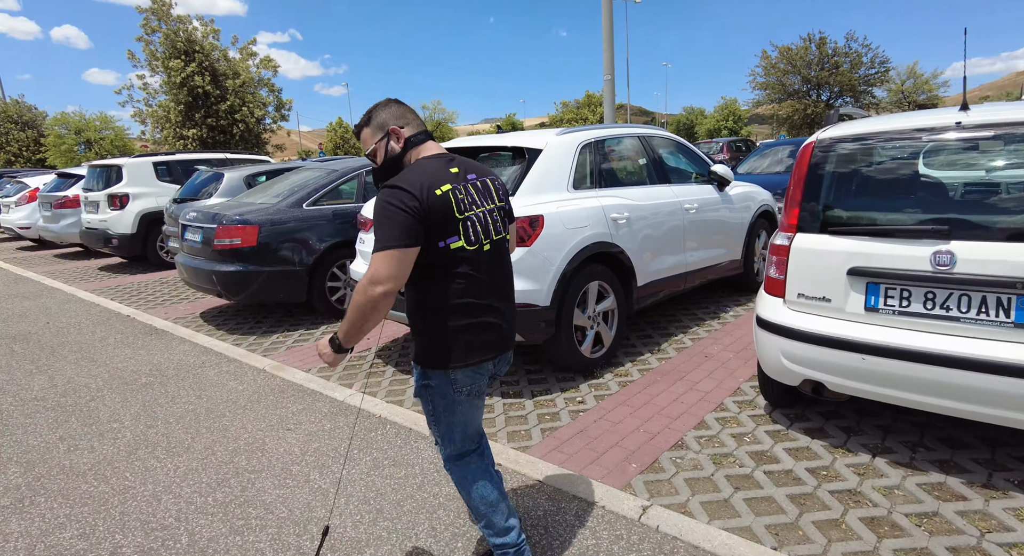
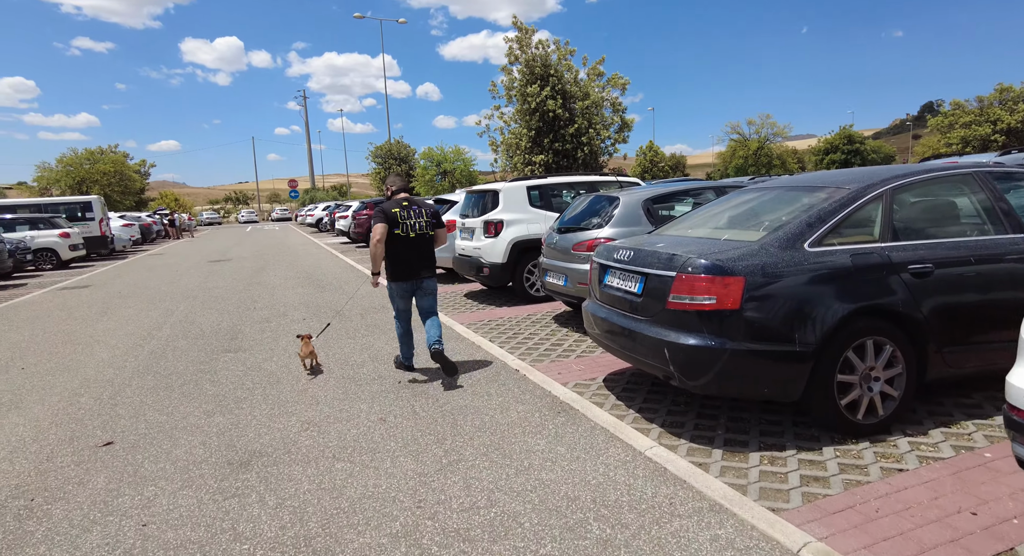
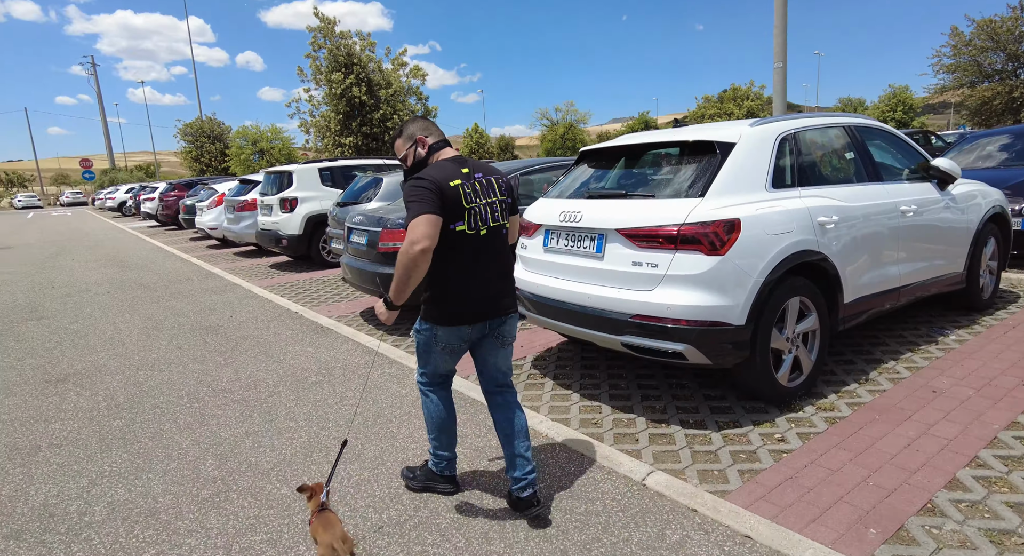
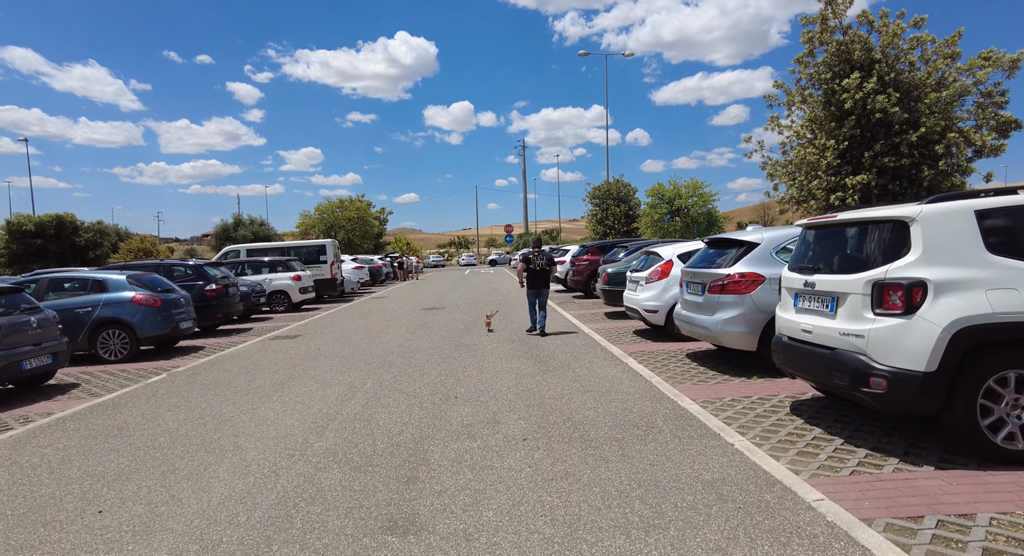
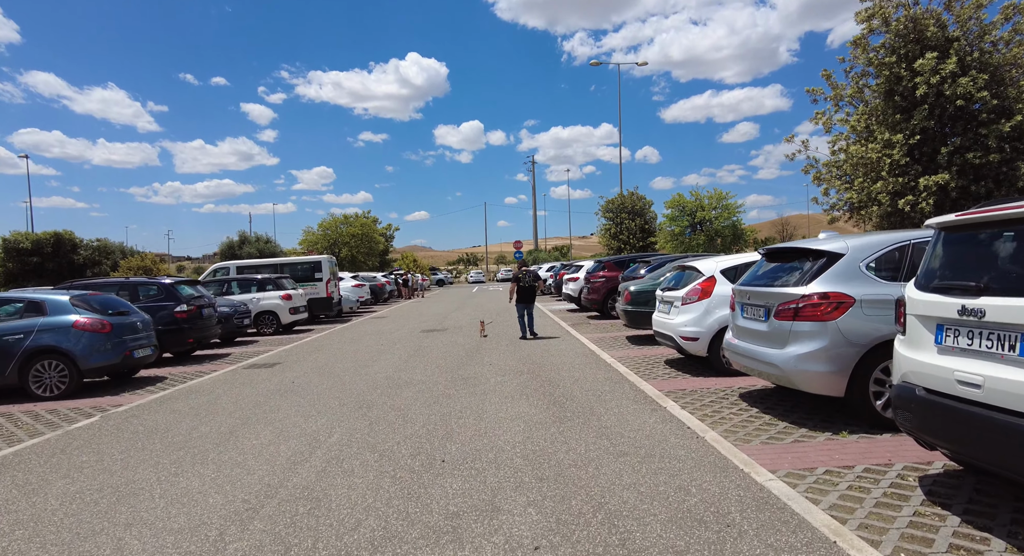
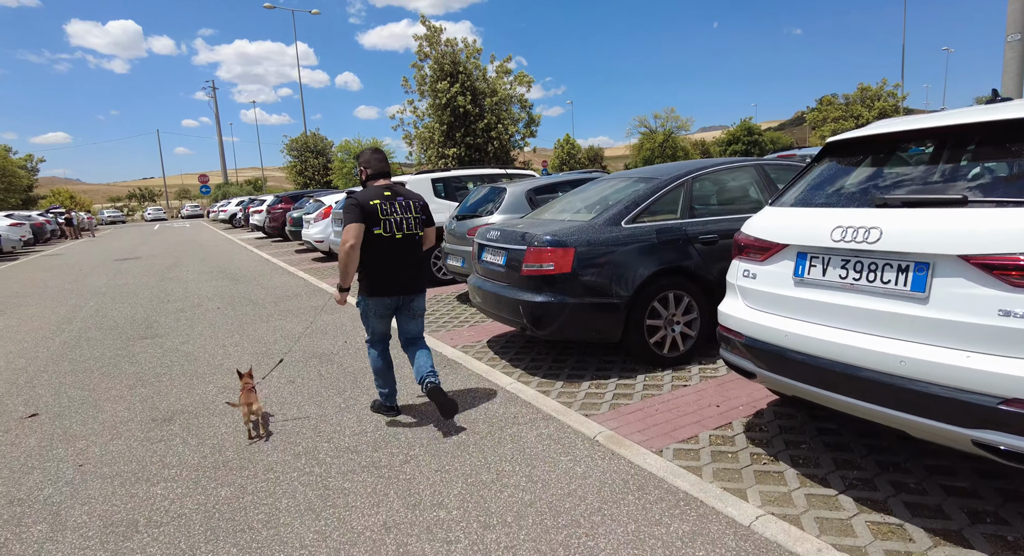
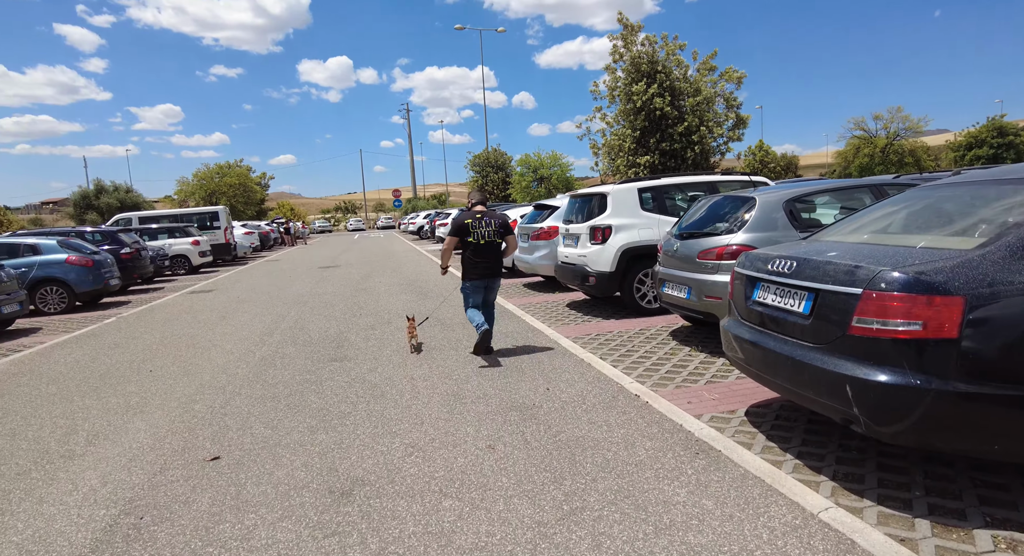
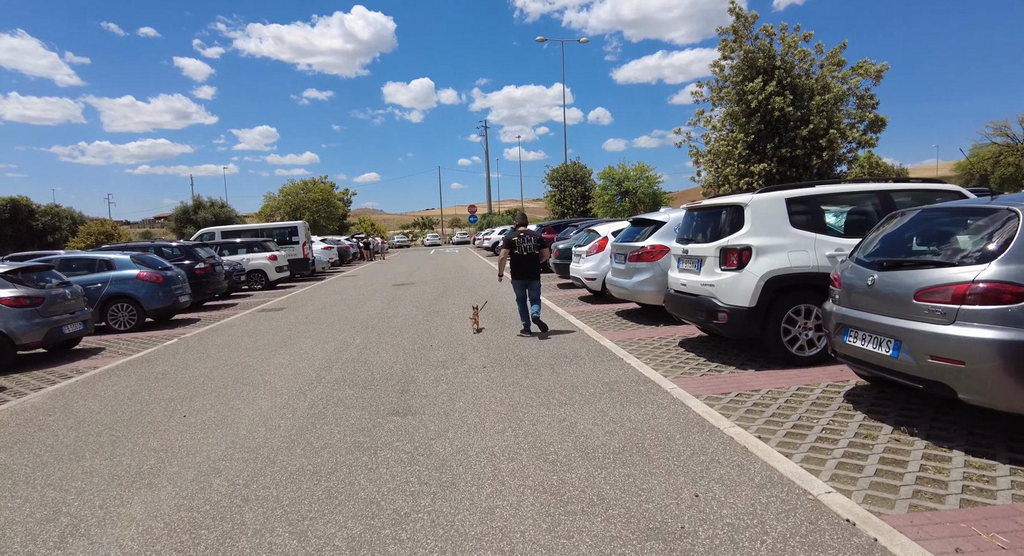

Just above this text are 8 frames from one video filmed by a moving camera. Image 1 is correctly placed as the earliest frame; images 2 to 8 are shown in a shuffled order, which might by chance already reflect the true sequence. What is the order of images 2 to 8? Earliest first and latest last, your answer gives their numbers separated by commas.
3, 6, 2, 7, 8, 4, 5
